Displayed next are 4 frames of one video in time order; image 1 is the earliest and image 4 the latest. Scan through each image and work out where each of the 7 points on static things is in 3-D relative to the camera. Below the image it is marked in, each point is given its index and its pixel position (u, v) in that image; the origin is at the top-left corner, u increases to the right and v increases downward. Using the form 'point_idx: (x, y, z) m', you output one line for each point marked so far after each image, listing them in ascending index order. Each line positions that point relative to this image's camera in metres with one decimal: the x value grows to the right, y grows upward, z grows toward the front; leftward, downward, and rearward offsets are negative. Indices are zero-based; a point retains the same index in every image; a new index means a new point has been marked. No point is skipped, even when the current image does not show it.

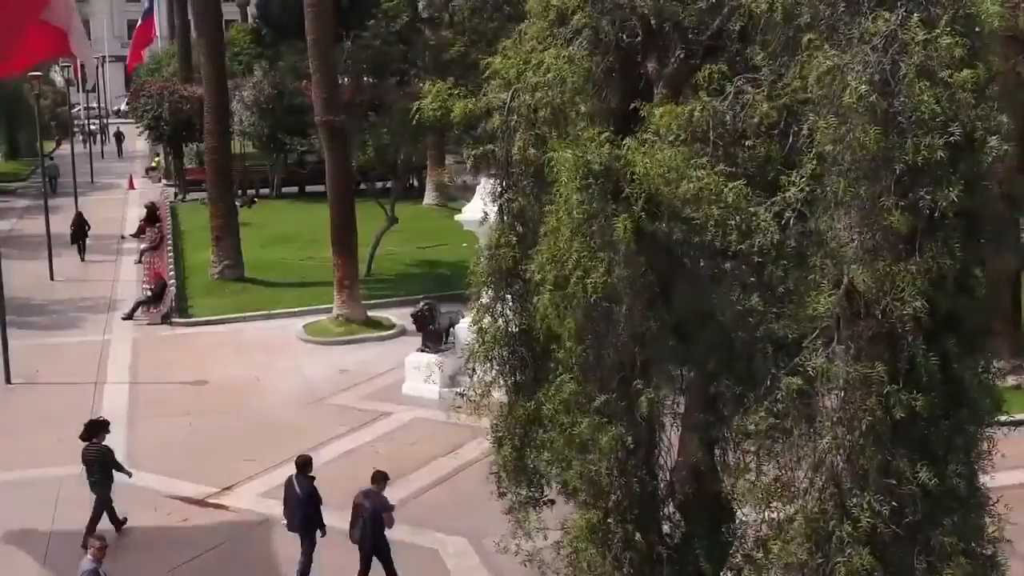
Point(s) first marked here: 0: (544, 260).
0: (+0.2, +0.2, +6.3) m
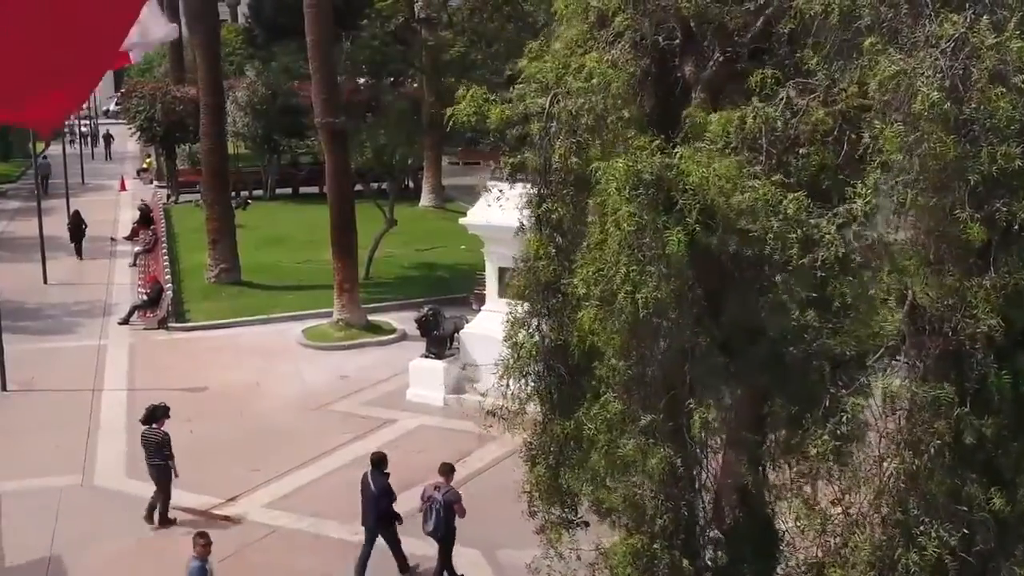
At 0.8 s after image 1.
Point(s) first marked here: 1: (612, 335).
0: (+0.4, +0.1, +6.0) m
1: (+0.6, -0.3, +5.9) m
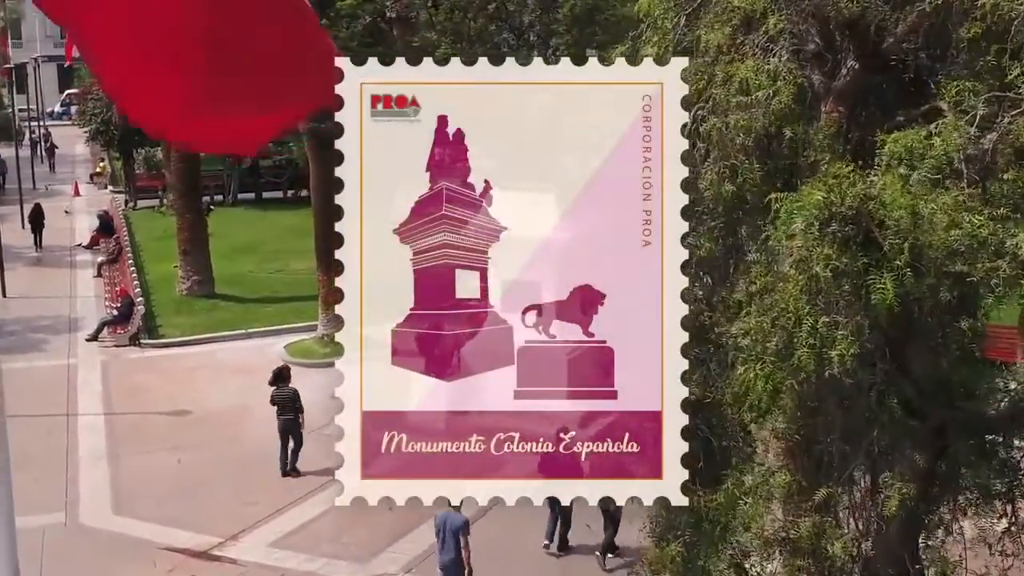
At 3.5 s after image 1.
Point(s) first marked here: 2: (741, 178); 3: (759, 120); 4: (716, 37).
0: (+1.2, -0.2, +5.0) m
1: (+1.3, -0.5, +5.0) m
2: (+1.2, +0.6, +5.3) m
3: (+1.2, +0.8, +5.1) m
4: (+1.1, +1.4, +5.8) m
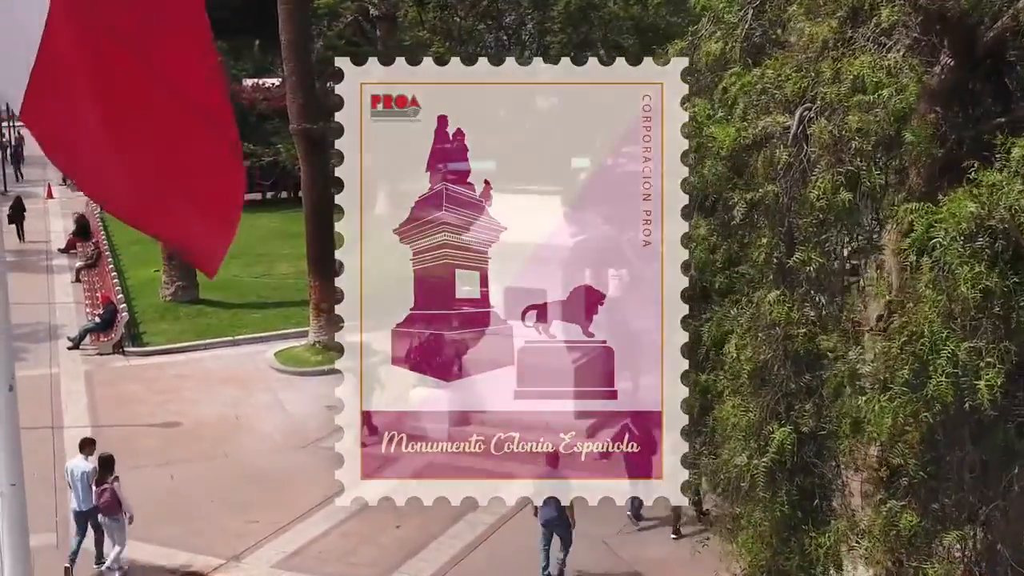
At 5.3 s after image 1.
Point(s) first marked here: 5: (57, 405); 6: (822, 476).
0: (+1.6, -0.3, +4.5) m
1: (+1.7, -0.6, +4.5) m
2: (+1.6, +0.5, +4.8) m
3: (+1.6, +0.7, +4.6) m
4: (+1.5, +1.3, +5.2) m
5: (-7.7, -2.0, +17.8) m
6: (+1.5, -0.9, +5.0) m
